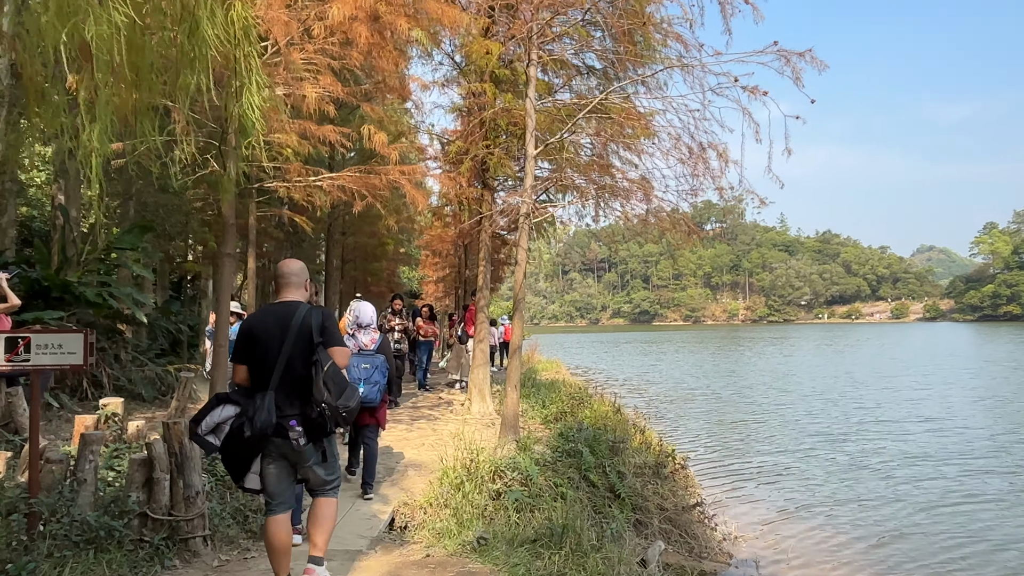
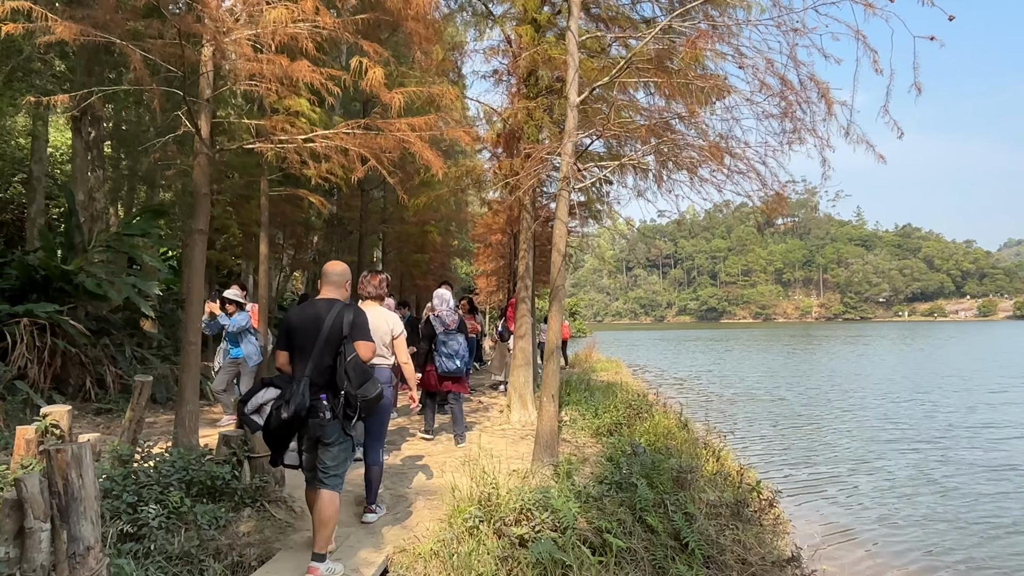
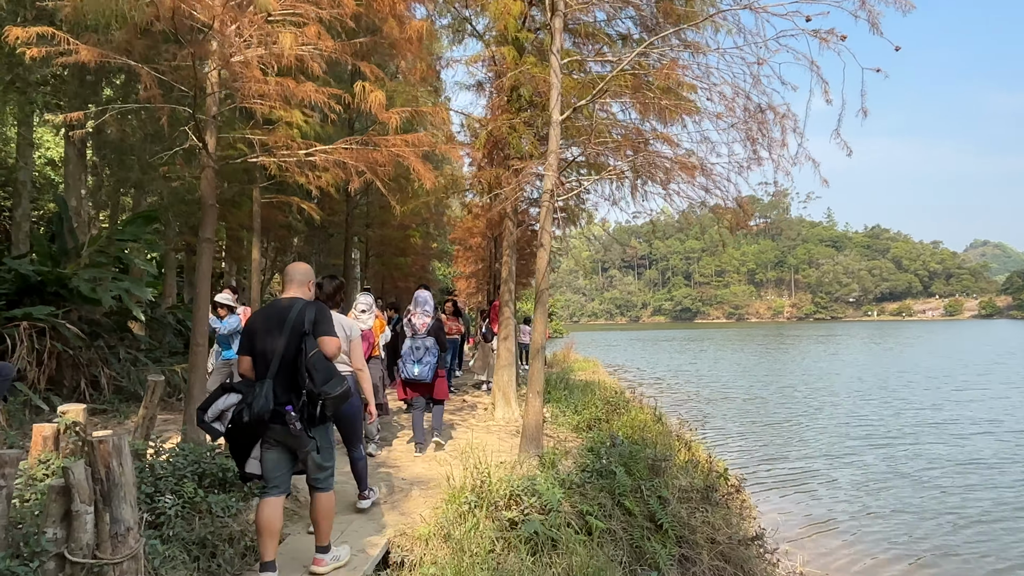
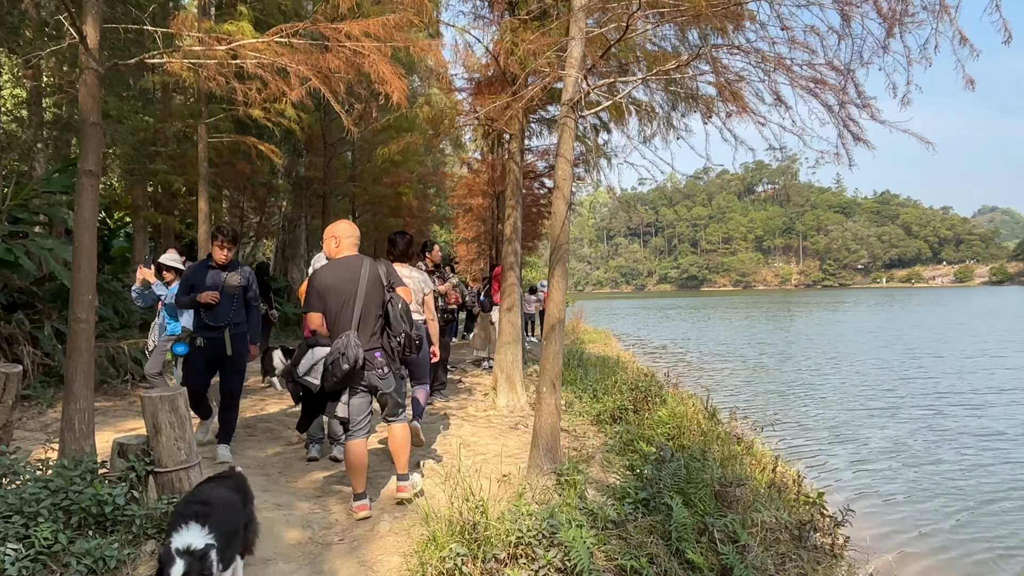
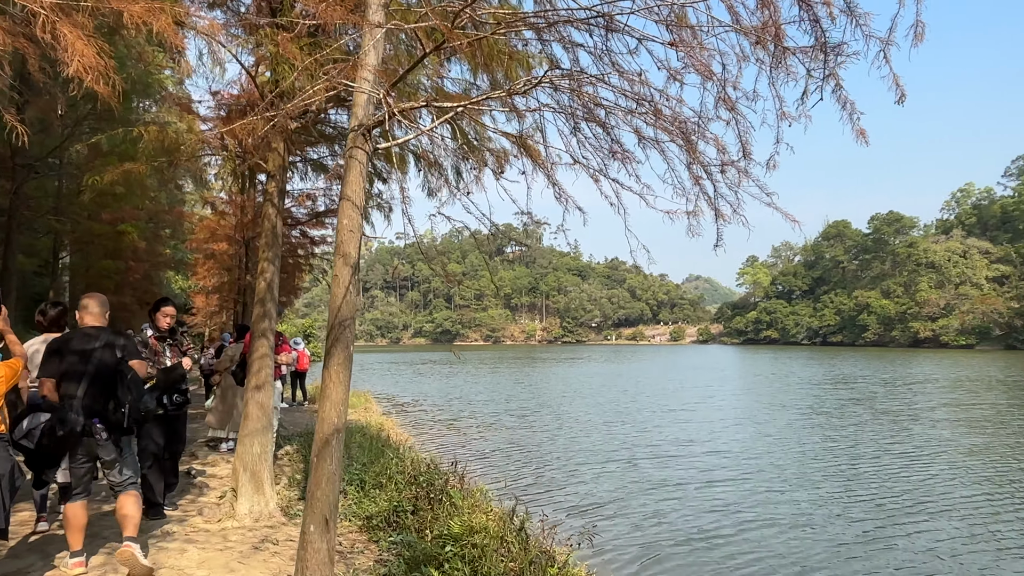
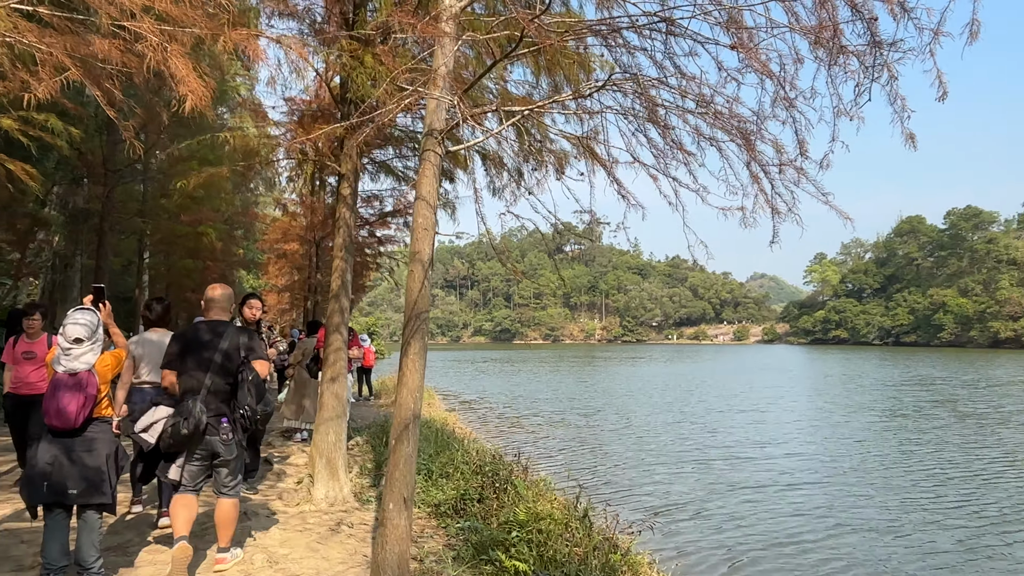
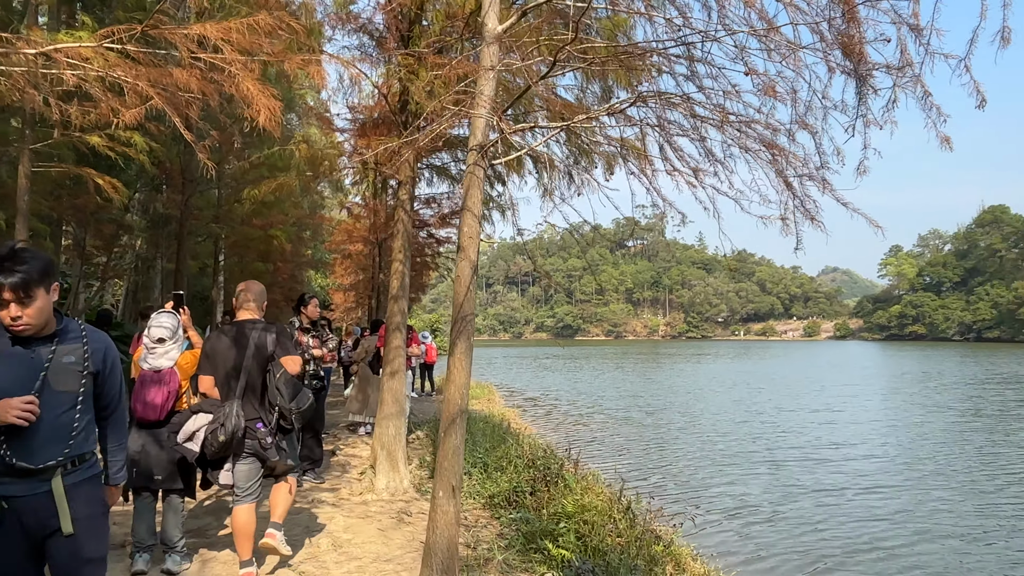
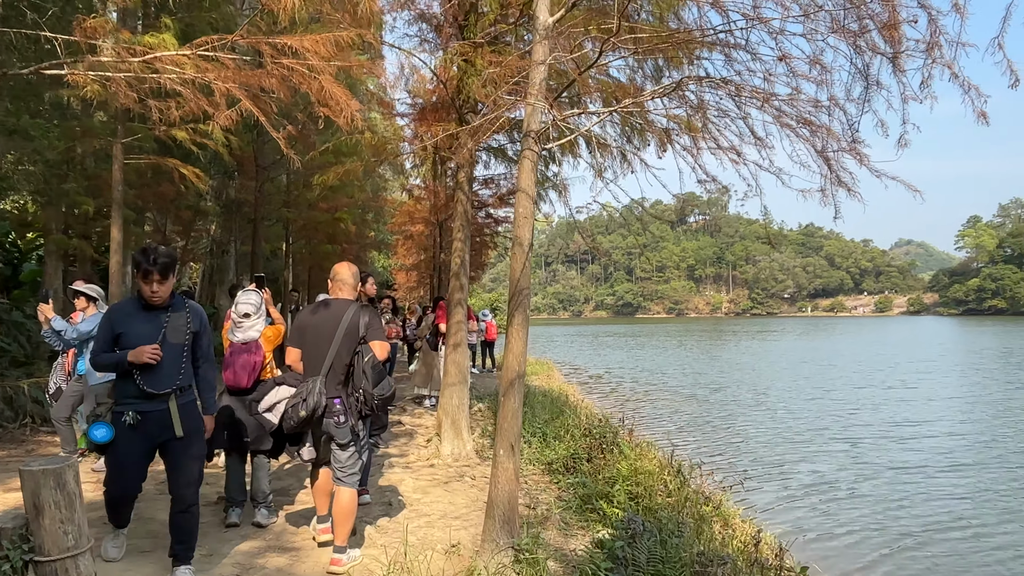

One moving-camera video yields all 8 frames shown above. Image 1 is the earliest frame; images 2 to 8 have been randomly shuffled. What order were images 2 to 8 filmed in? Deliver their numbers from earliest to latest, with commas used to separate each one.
3, 2, 4, 8, 7, 6, 5
